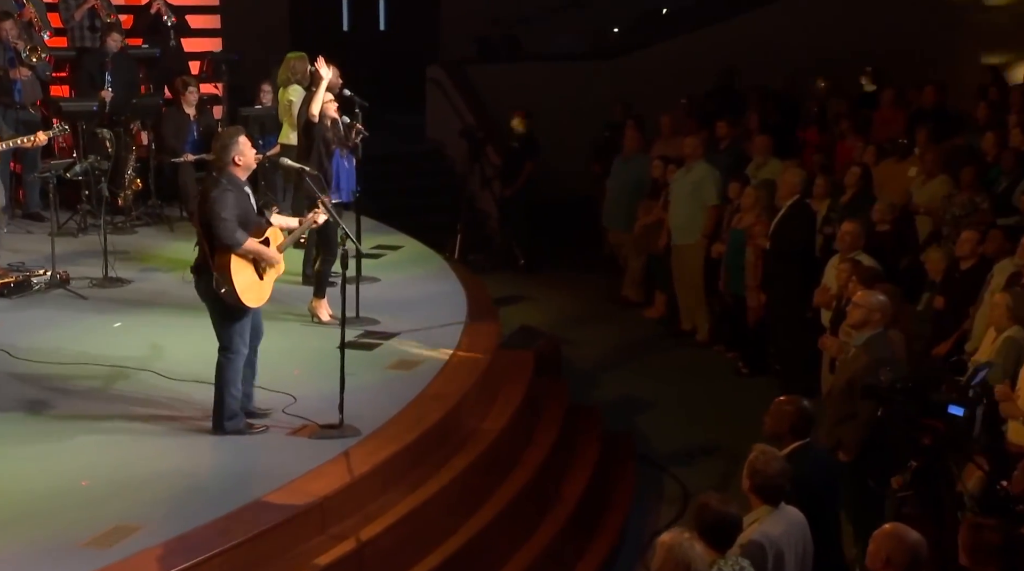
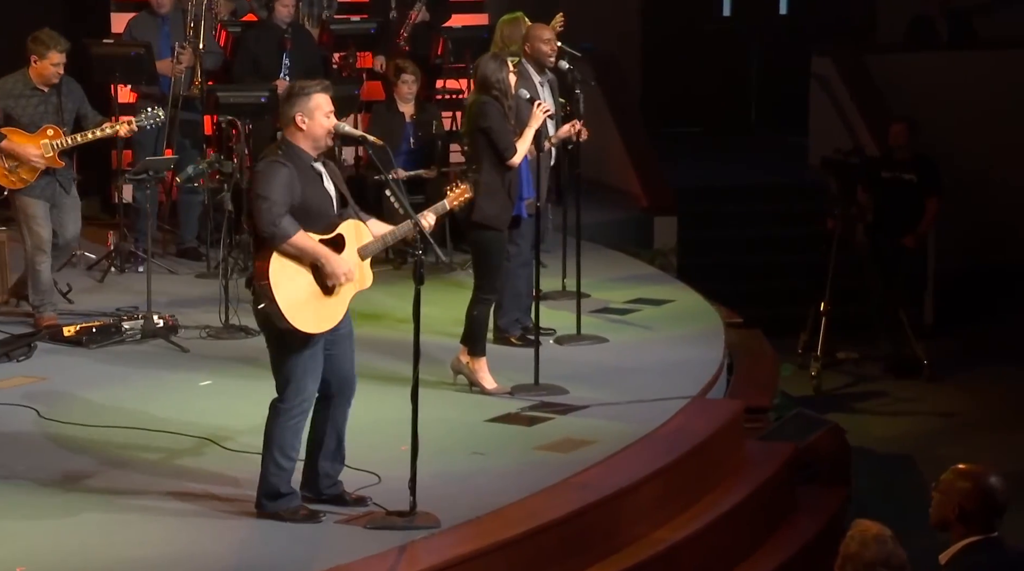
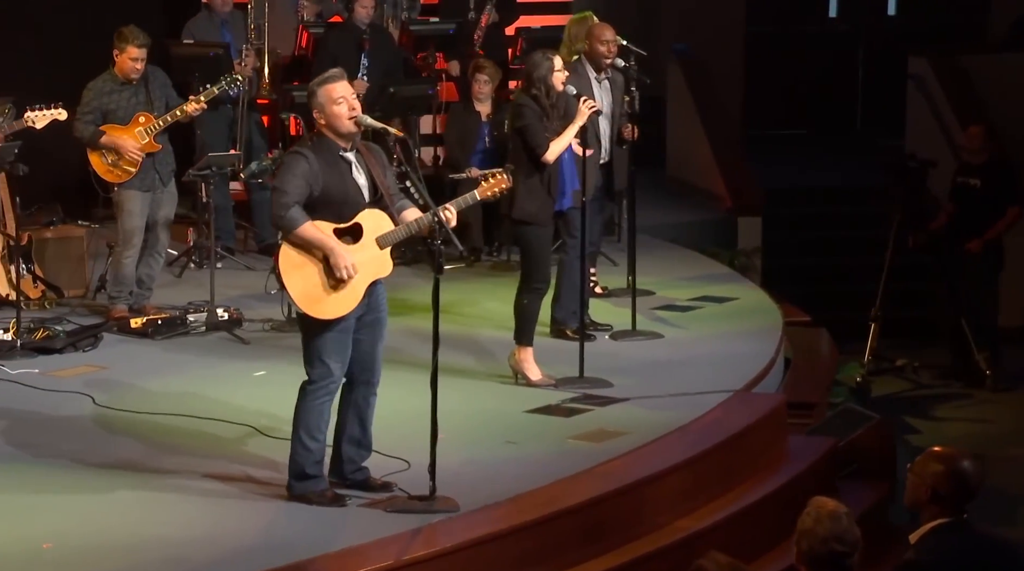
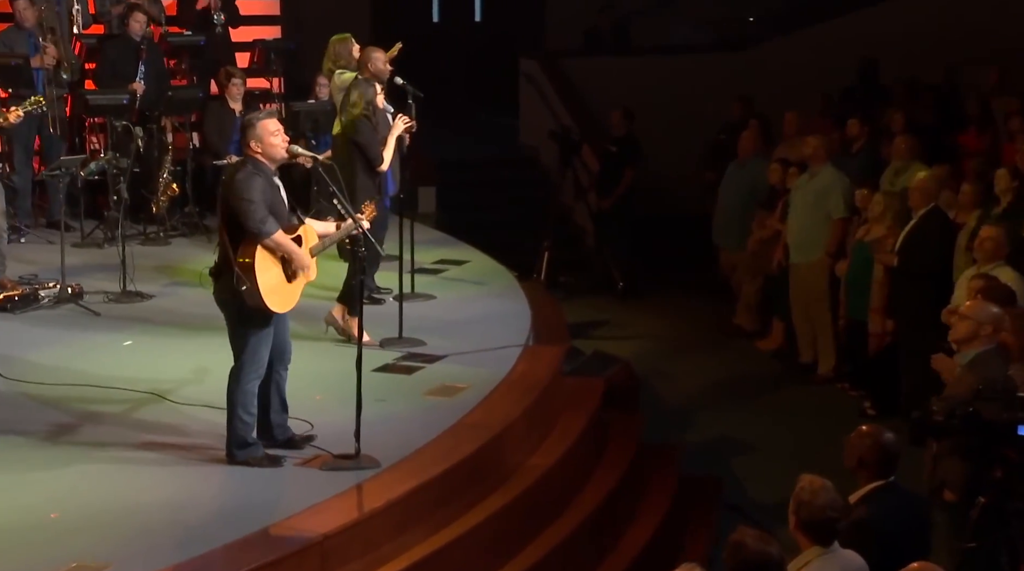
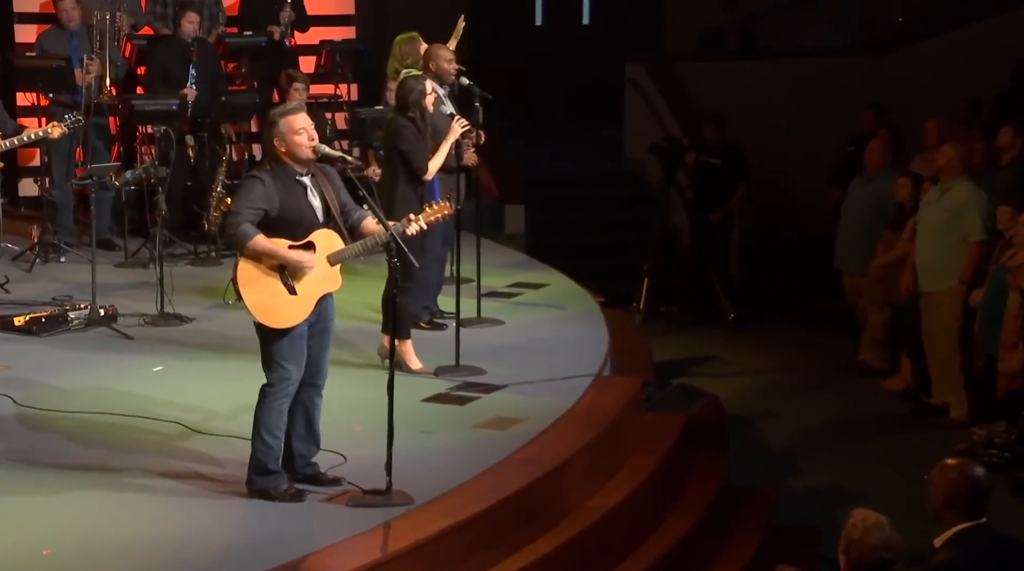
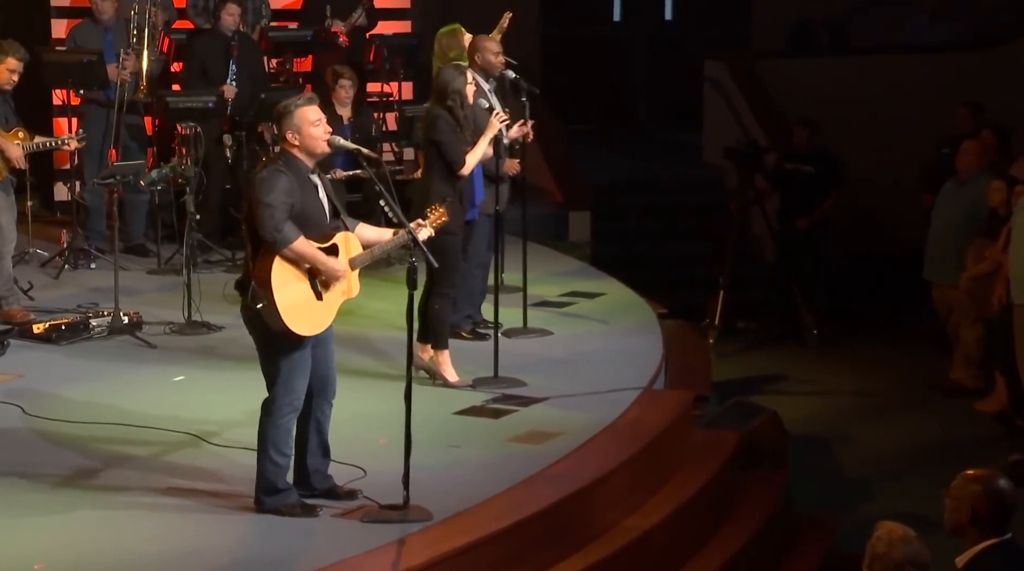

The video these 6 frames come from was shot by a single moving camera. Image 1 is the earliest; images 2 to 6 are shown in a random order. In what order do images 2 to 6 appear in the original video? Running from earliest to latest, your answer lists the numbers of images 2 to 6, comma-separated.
4, 5, 6, 2, 3
